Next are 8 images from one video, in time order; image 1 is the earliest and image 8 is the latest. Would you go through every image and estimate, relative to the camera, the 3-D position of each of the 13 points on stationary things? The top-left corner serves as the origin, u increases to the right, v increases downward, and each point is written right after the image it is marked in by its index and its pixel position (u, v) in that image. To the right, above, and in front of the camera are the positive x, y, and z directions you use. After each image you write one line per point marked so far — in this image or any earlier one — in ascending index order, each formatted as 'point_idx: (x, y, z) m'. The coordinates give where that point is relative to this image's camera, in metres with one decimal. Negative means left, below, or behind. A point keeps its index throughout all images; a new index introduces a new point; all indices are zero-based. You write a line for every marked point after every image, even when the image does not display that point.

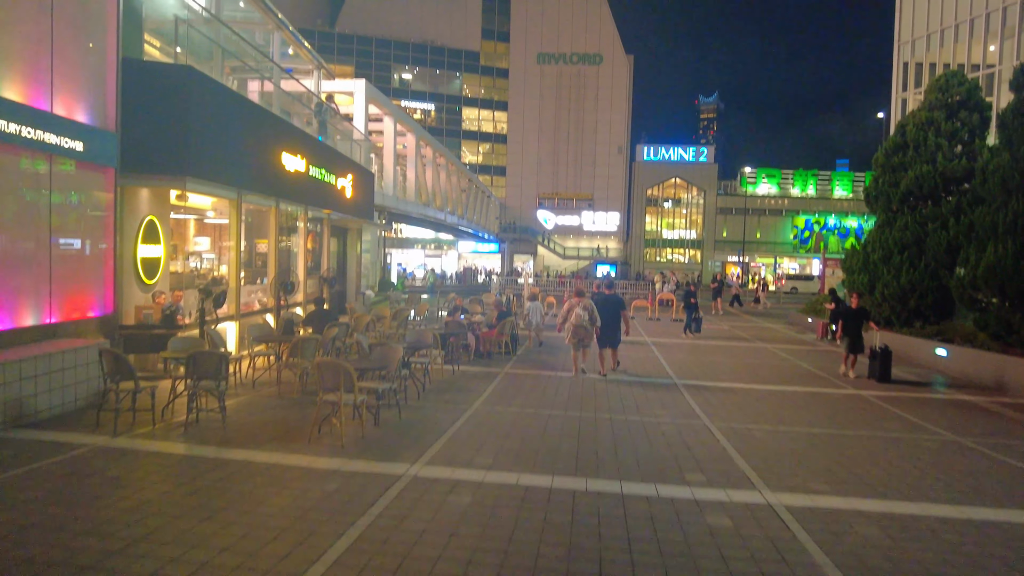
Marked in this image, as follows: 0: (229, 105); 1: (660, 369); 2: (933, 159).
0: (-4.6, +3.0, +10.5) m
1: (+2.8, -1.4, +12.9) m
2: (+9.4, +2.9, +14.3) m
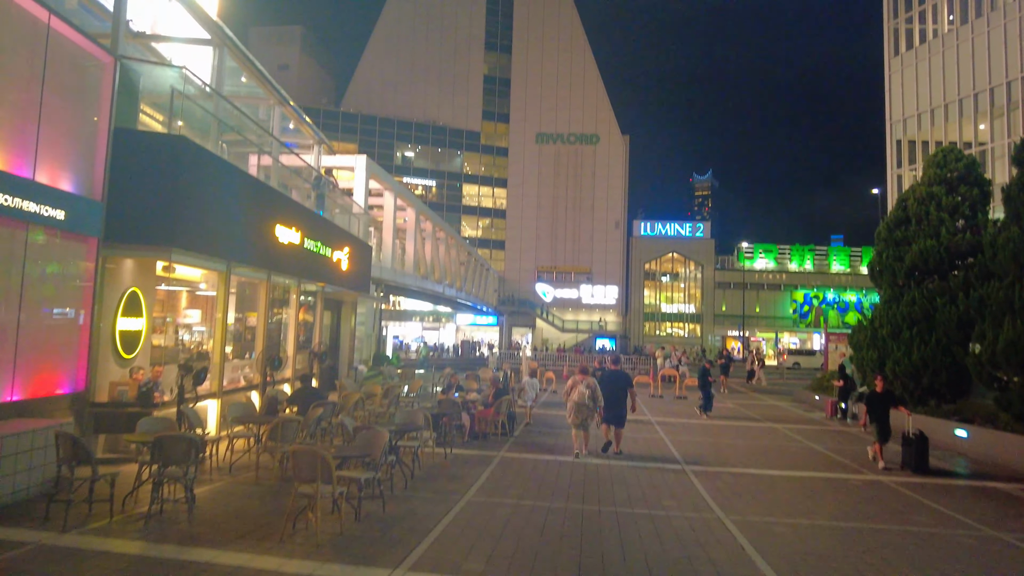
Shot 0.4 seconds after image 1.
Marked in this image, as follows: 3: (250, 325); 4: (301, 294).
0: (-4.6, +1.8, +10.4) m
1: (+2.8, -2.9, +12.2) m
2: (+9.3, +1.2, +14.1) m
3: (-4.9, -0.7, +12.1) m
4: (-4.8, -0.1, +14.2) m
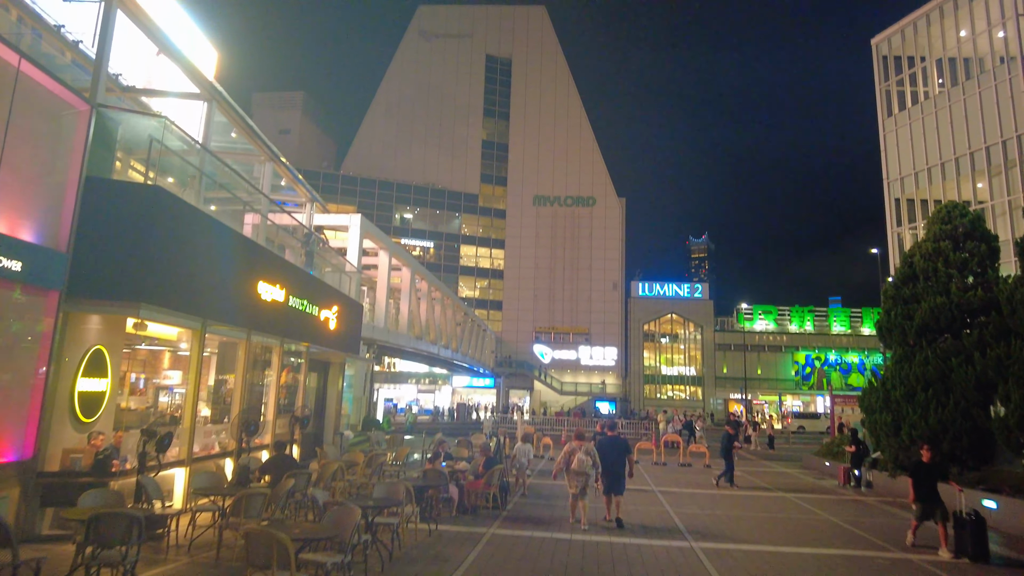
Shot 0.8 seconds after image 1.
0: (-4.8, +0.9, +9.9) m
1: (+2.7, -4.0, +11.3) m
2: (+9.2, -0.1, +13.6) m
3: (-5.0, -1.8, +11.4) m
4: (-4.9, -1.4, +13.6) m
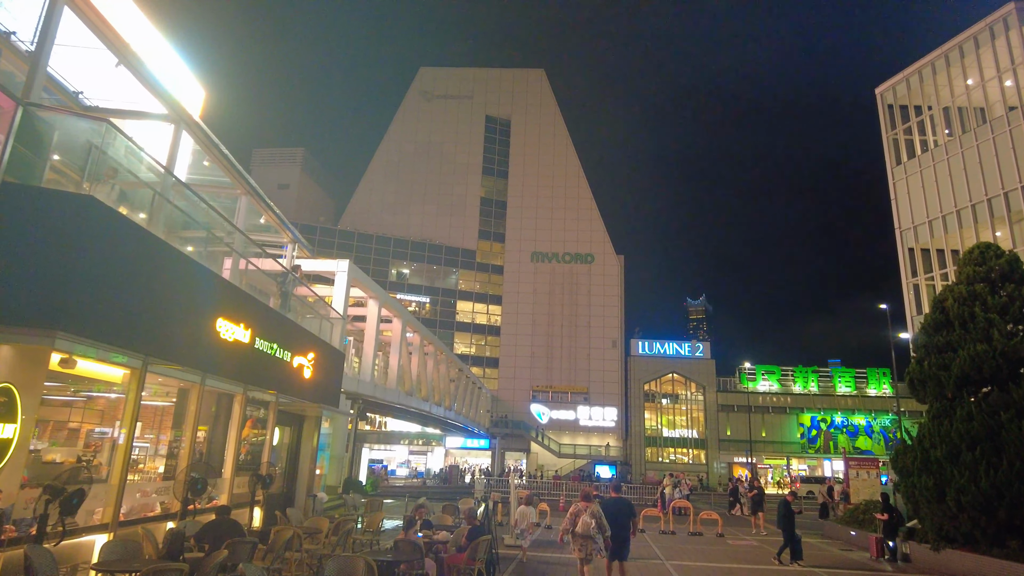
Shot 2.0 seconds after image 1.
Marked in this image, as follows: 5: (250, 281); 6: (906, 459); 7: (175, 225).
0: (-4.9, +0.5, +8.7) m
1: (+2.5, -4.6, +9.6) m
2: (+9.1, -1.0, +12.3) m
3: (-5.2, -2.3, +9.9) m
4: (-5.0, -2.2, +12.1) m
5: (-4.9, +0.2, +11.8) m
6: (+8.2, -3.5, +13.3) m
7: (-5.2, +1.0, +9.6) m
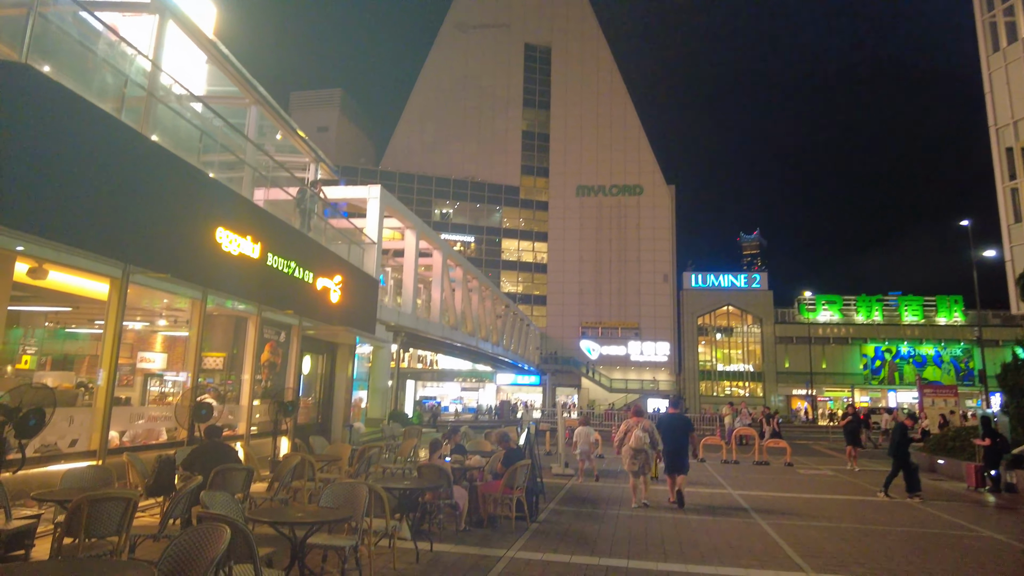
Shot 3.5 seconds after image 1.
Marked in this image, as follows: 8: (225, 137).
0: (-4.5, +1.7, +7.4) m
1: (+3.1, -3.1, +8.3) m
2: (+9.7, +1.0, +10.1) m
3: (-4.6, -1.0, +8.9) m
4: (-4.3, -0.7, +11.1) m
5: (-4.3, +1.7, +10.6) m
6: (+9.0, -1.5, +11.4) m
7: (-4.7, +2.3, +8.4) m
8: (-4.8, +2.5, +10.8) m
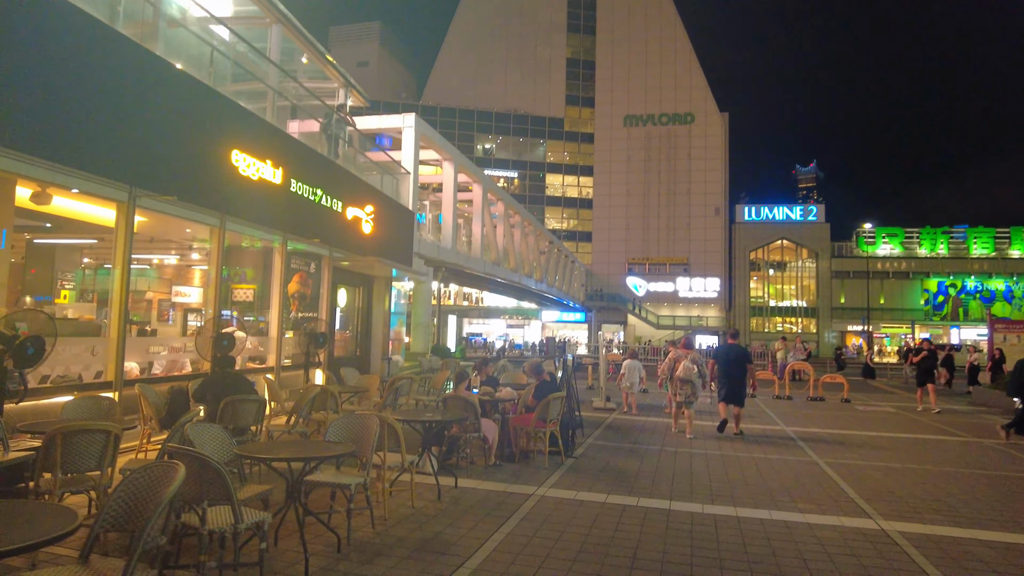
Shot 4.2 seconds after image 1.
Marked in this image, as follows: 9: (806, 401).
0: (-4.2, +2.5, +6.9) m
1: (+3.5, -2.1, +7.6) m
2: (+10.2, +2.1, +8.5) m
3: (-4.1, 0.0, +8.6) m
4: (-3.7, +0.5, +10.7) m
5: (-3.8, +2.8, +10.0) m
6: (+9.6, -0.2, +10.1) m
7: (-4.3, +3.2, +7.7) m
8: (-4.3, +3.7, +10.2) m
9: (+7.2, -2.8, +15.8) m
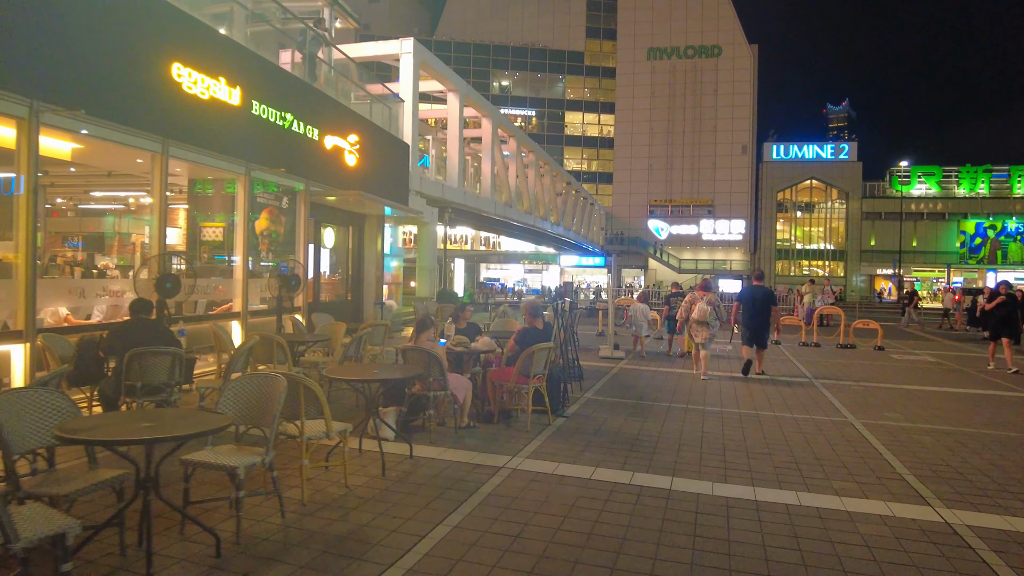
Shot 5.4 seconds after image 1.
0: (-4.4, +3.1, +5.6) m
1: (+3.3, -1.4, +6.5) m
2: (+10.0, +2.9, +6.8) m
3: (-4.3, +0.7, +7.6) m
4: (-3.8, +1.5, +9.6) m
5: (-3.9, +3.7, +8.7) m
6: (+9.5, +0.7, +8.6) m
7: (-4.5, +3.9, +6.5) m
8: (-4.4, +4.6, +8.8) m
9: (+7.3, -1.4, +14.6) m
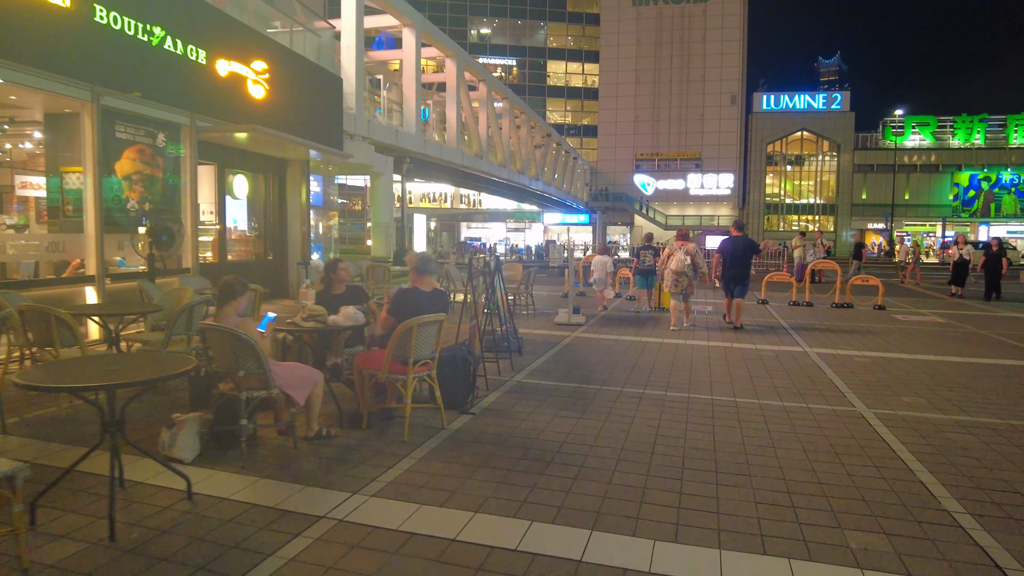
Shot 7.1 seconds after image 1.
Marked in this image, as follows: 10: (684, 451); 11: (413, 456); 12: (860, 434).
0: (-5.2, +3.3, +3.6) m
1: (+2.5, -1.0, +4.8) m
2: (+9.2, +3.5, +5.0) m
3: (-5.1, +1.1, +5.7) m
4: (-4.7, +2.0, +7.6) m
5: (-4.8, +4.1, +6.7) m
6: (+8.6, +1.3, +6.9) m
7: (-5.4, +4.2, +4.4) m
8: (-5.3, +5.0, +6.7) m
9: (+6.4, -0.4, +13.0) m
10: (+1.0, -1.0, +3.9) m
11: (-0.6, -1.0, +3.7) m
12: (+2.3, -1.0, +4.2) m
